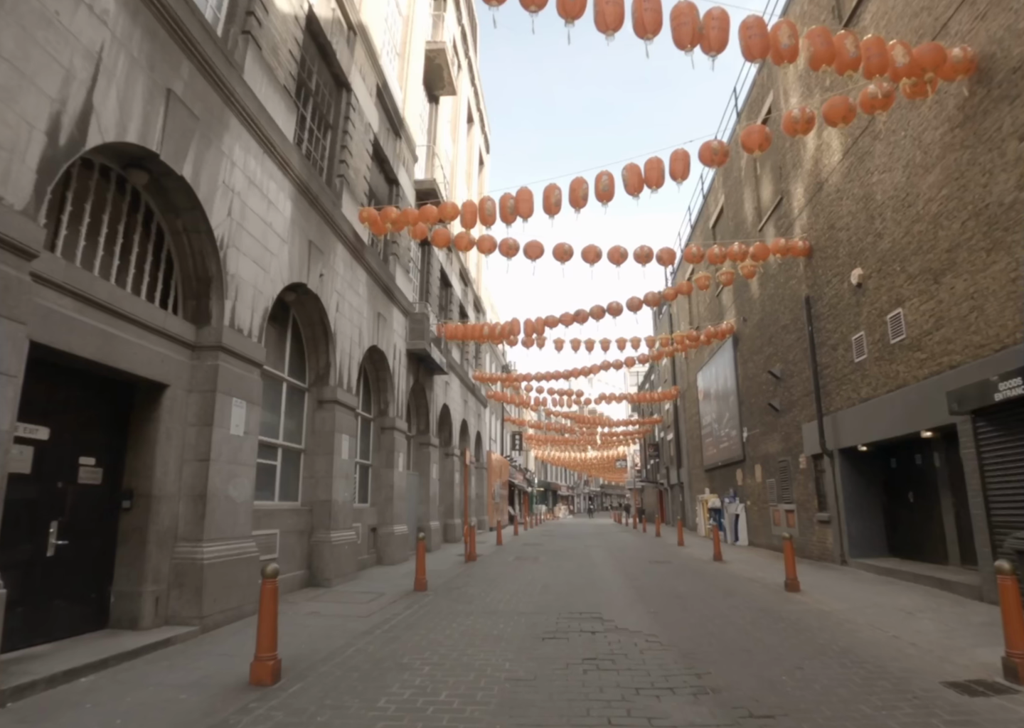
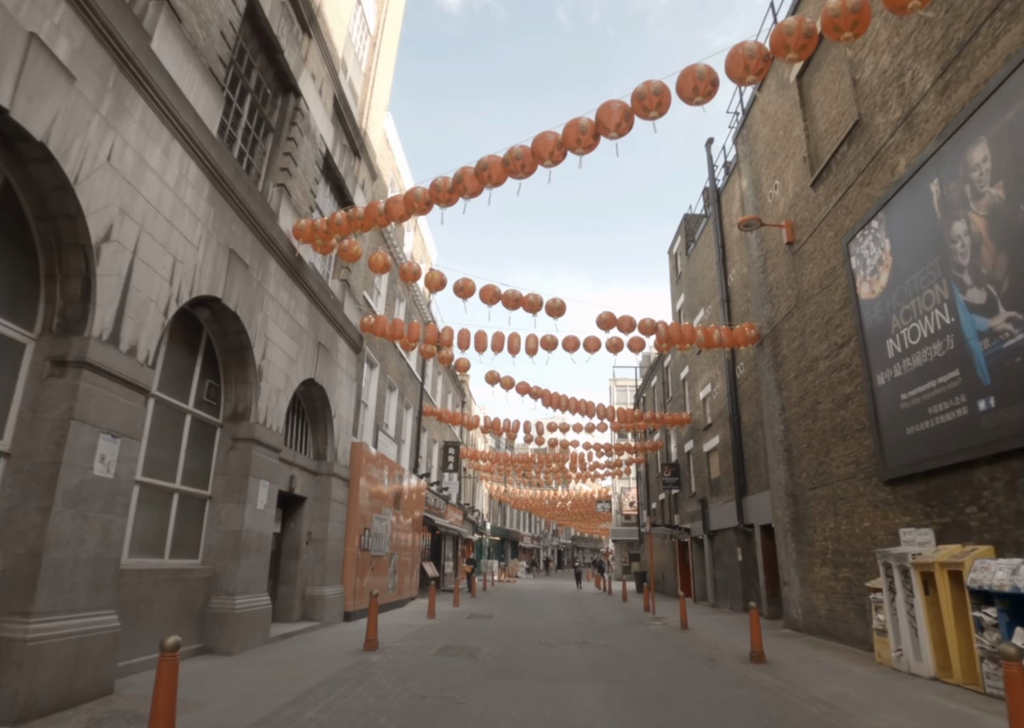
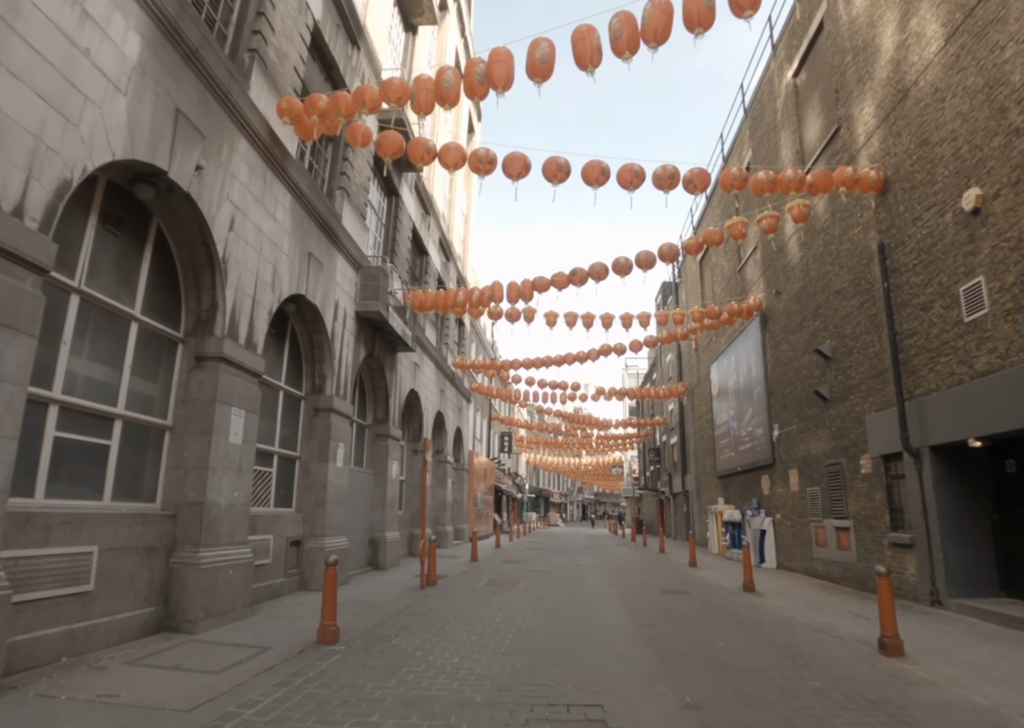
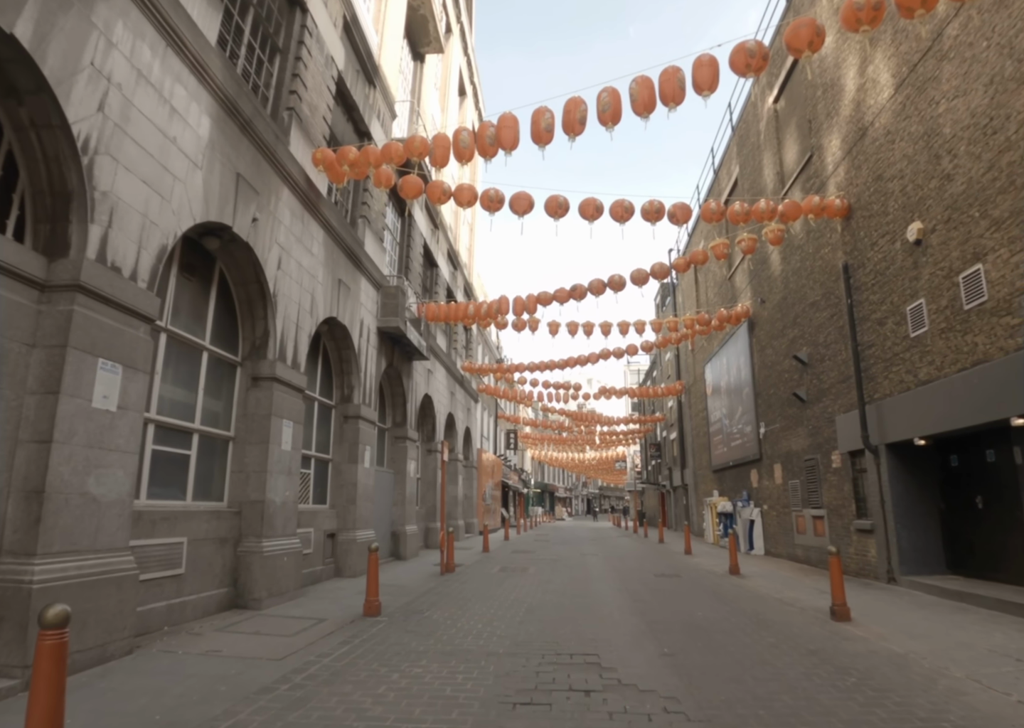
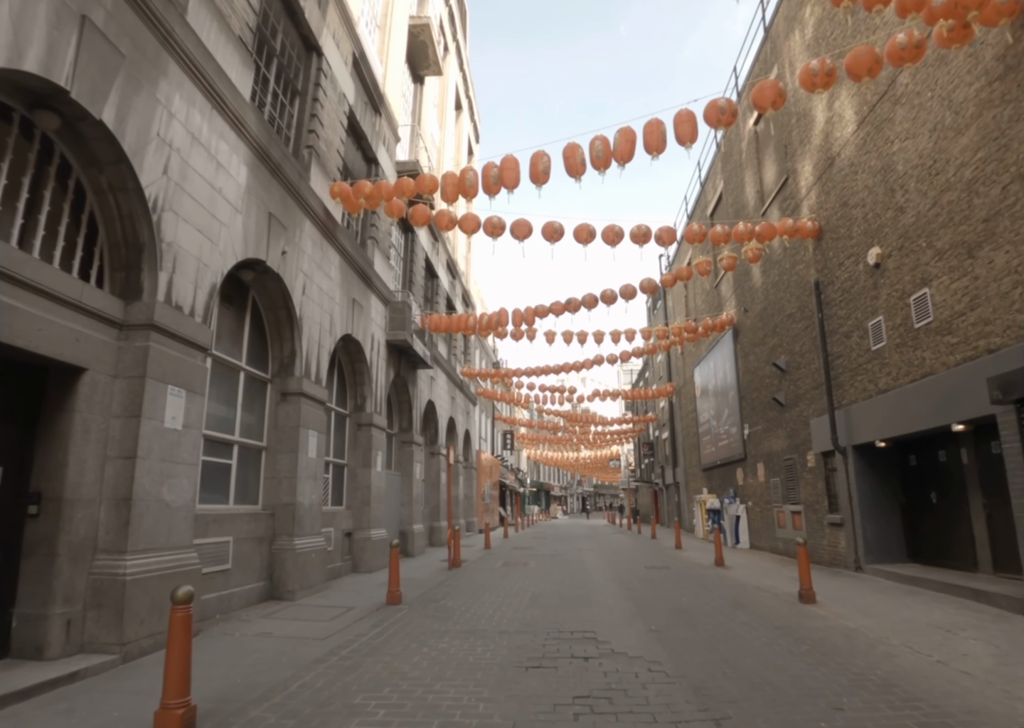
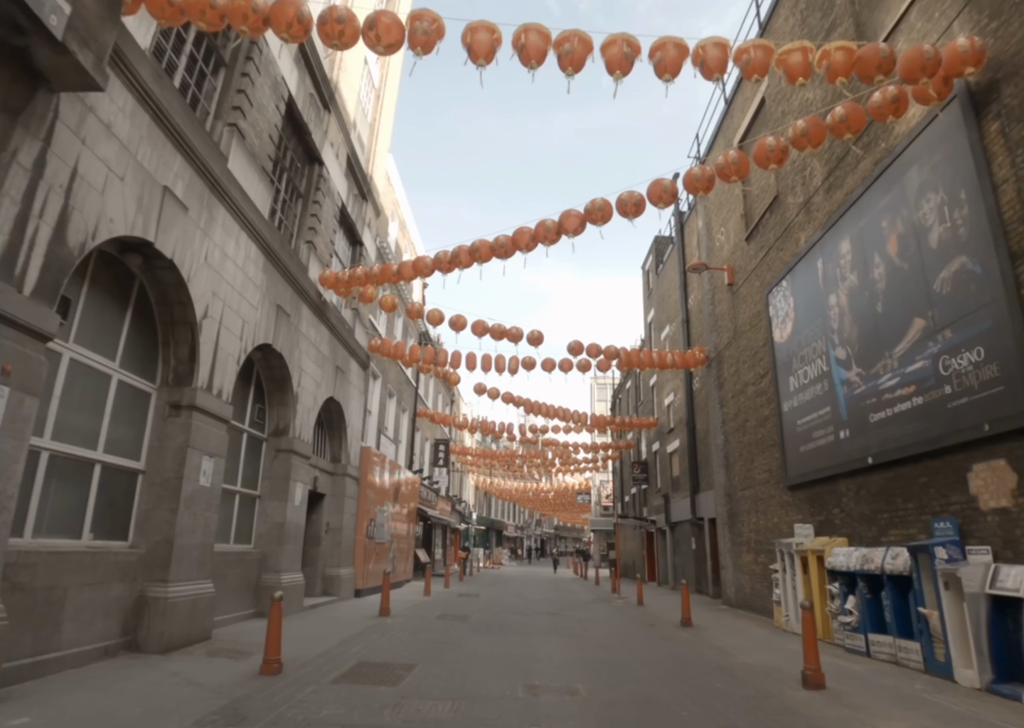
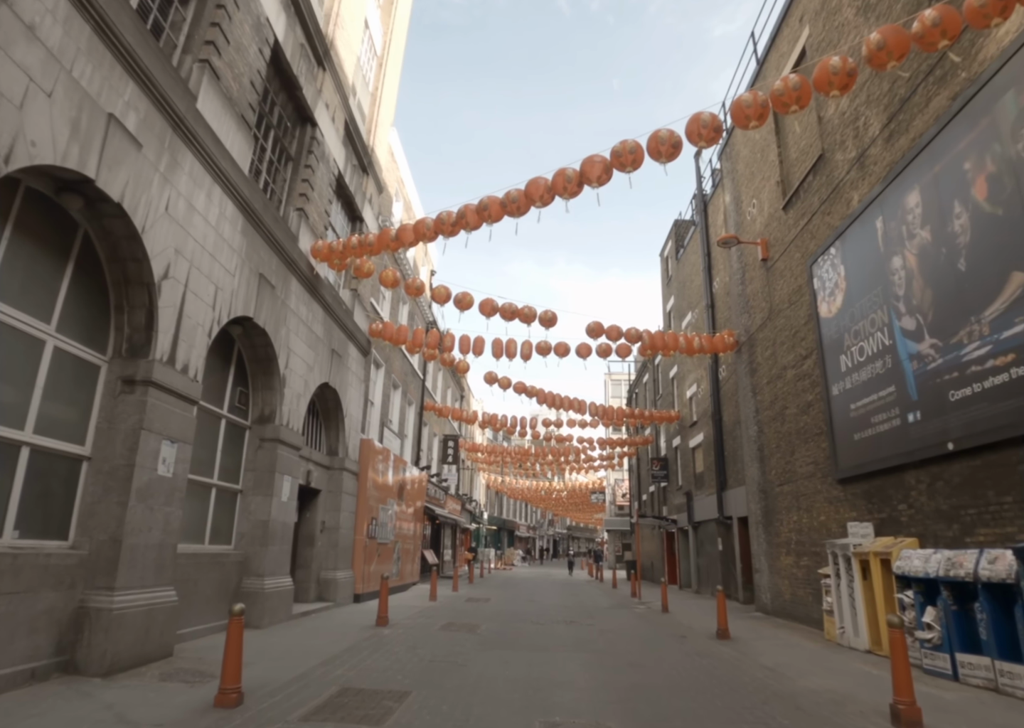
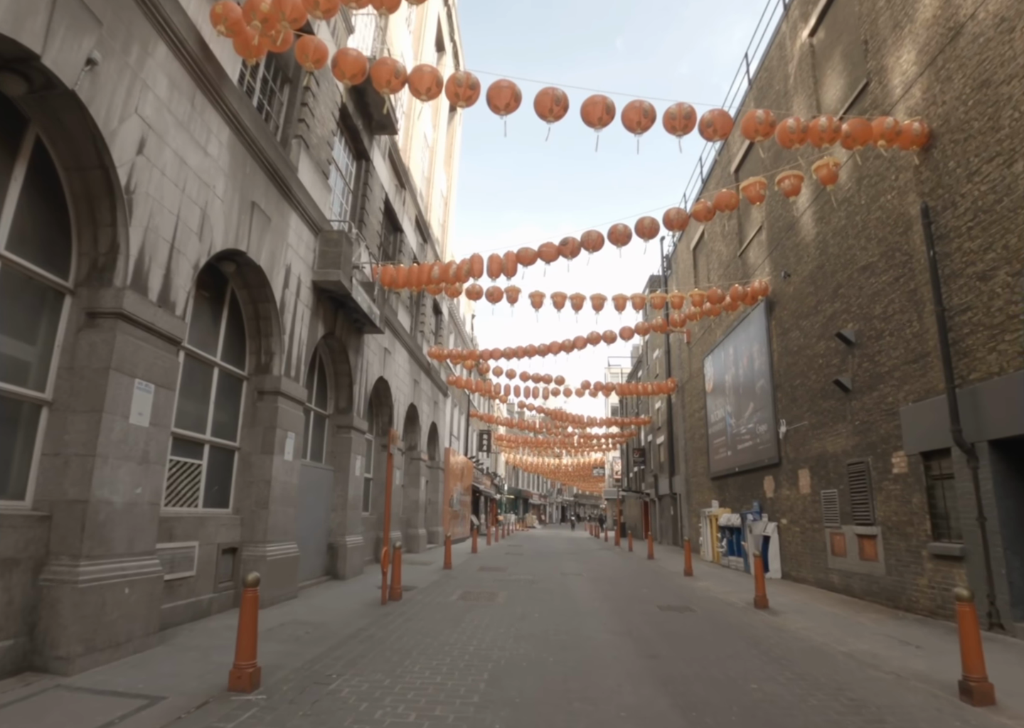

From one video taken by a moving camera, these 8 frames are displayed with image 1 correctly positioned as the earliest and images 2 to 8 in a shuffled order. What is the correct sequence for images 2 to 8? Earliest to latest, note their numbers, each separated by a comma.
5, 4, 3, 8, 6, 7, 2
